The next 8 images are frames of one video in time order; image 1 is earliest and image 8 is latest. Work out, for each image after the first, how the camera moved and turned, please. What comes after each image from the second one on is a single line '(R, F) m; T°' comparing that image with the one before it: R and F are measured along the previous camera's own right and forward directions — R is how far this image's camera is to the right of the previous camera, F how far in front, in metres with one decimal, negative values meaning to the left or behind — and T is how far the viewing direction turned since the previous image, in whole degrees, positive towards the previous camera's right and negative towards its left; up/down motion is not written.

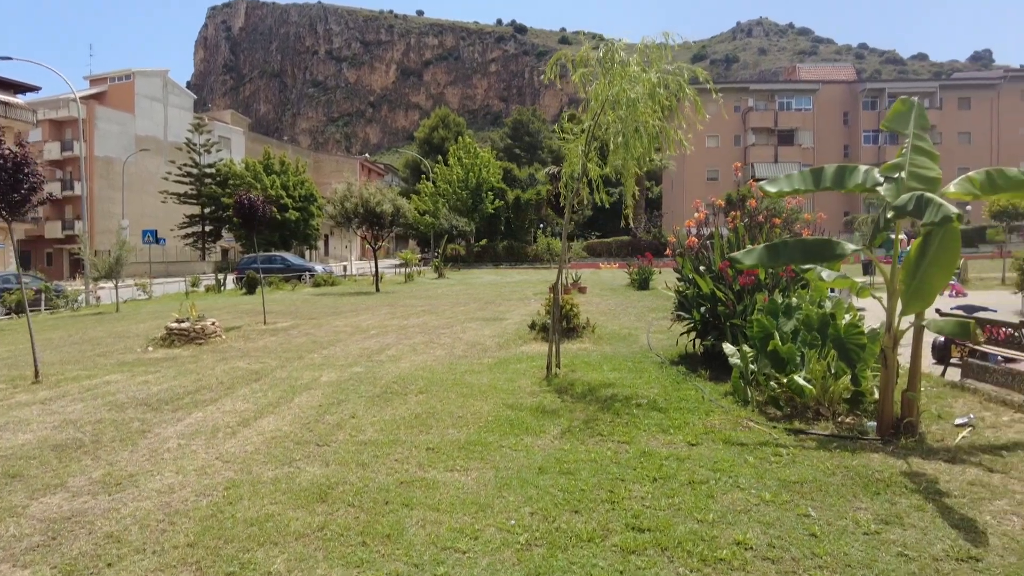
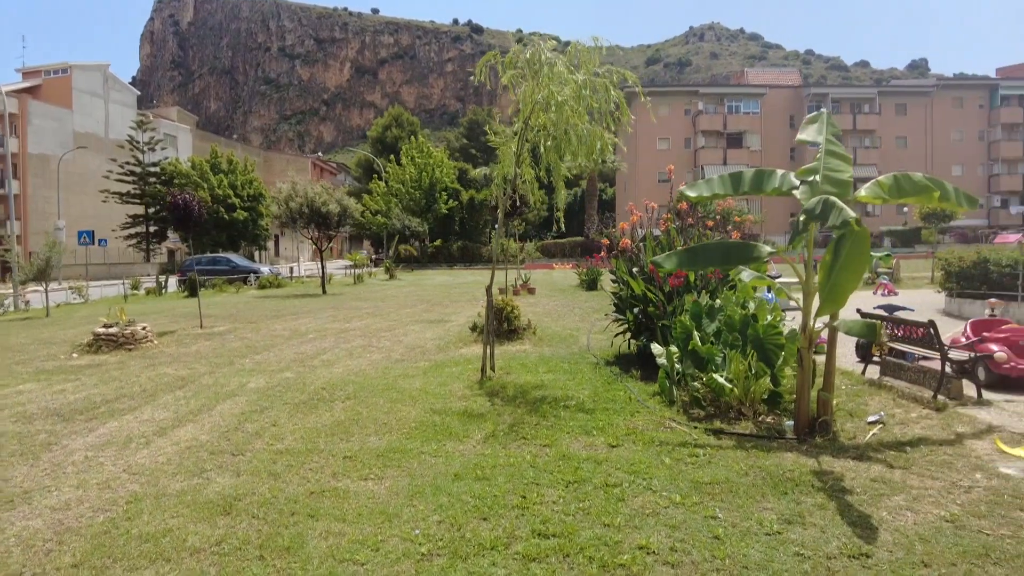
(+0.3, 0.0) m; +4°
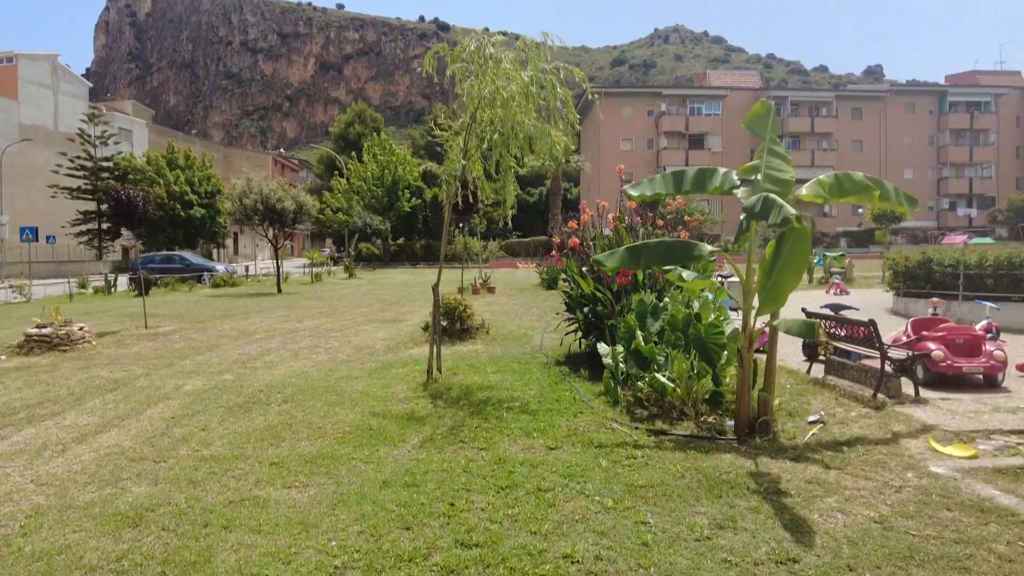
(+0.2, +0.1) m; +3°
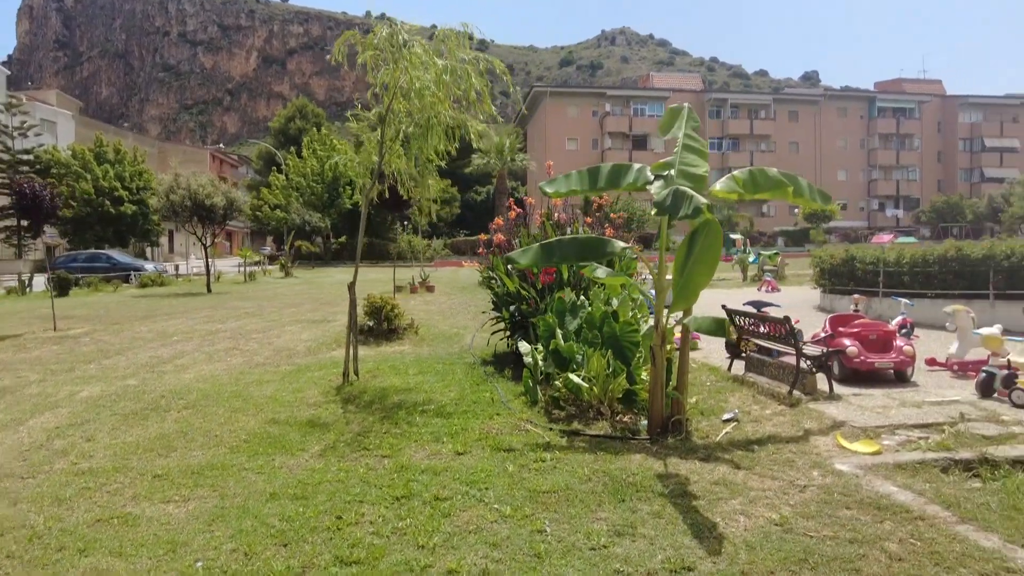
(+0.3, +0.2) m; +4°
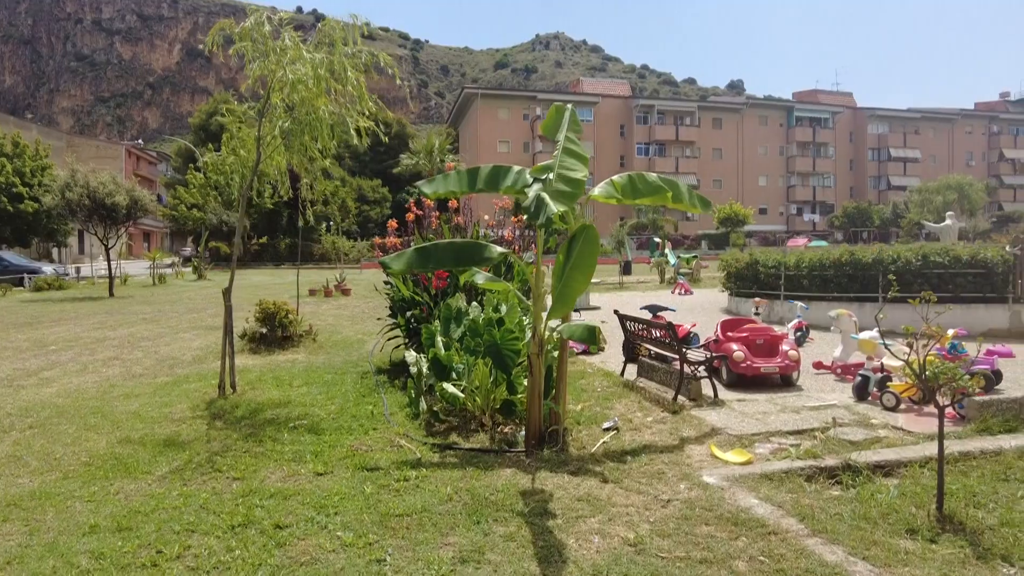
(+0.5, +0.2) m; +5°
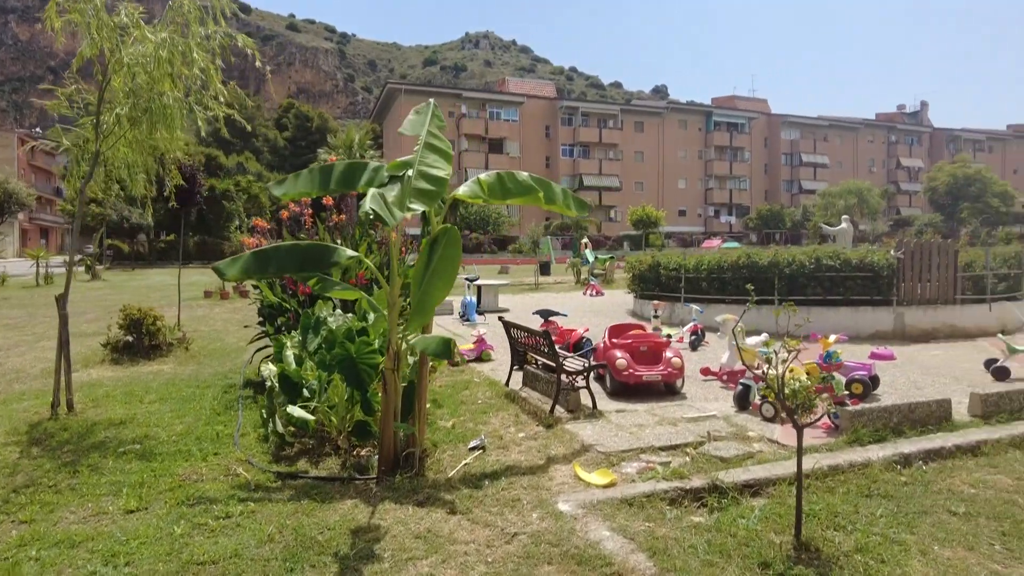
(+0.5, +0.4) m; +6°
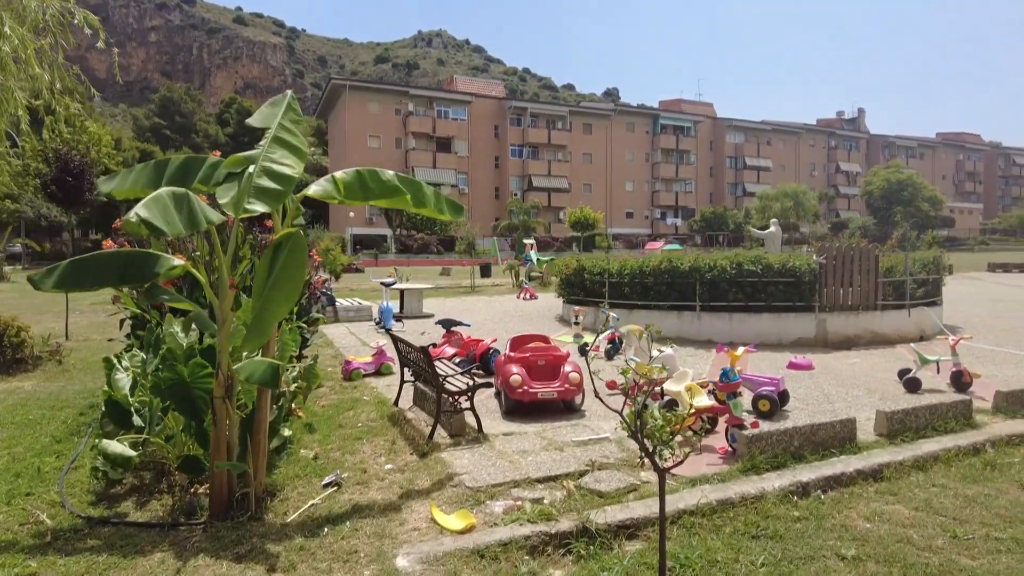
(+0.6, +0.5) m; +4°
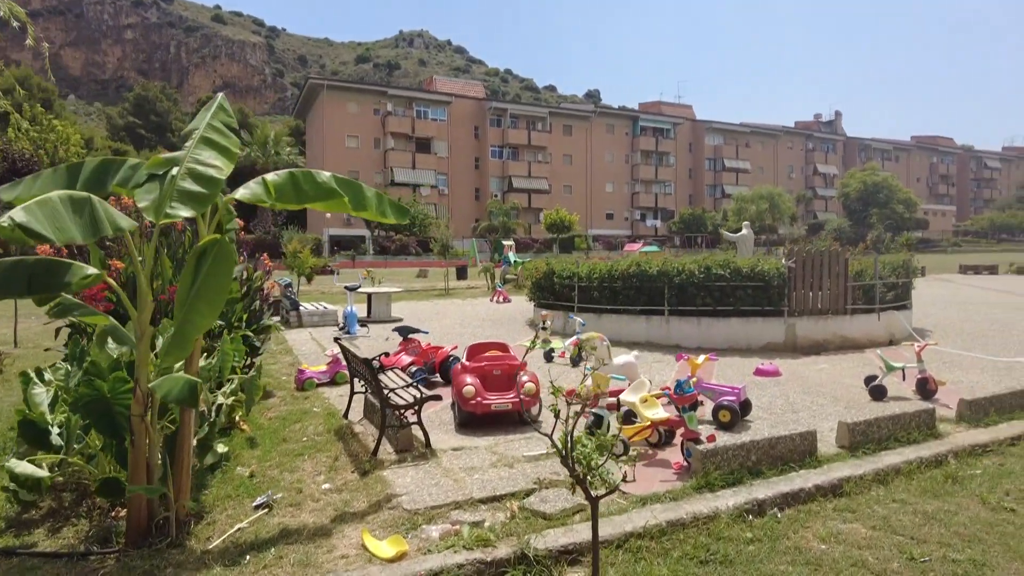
(+0.2, +0.2) m; +2°
